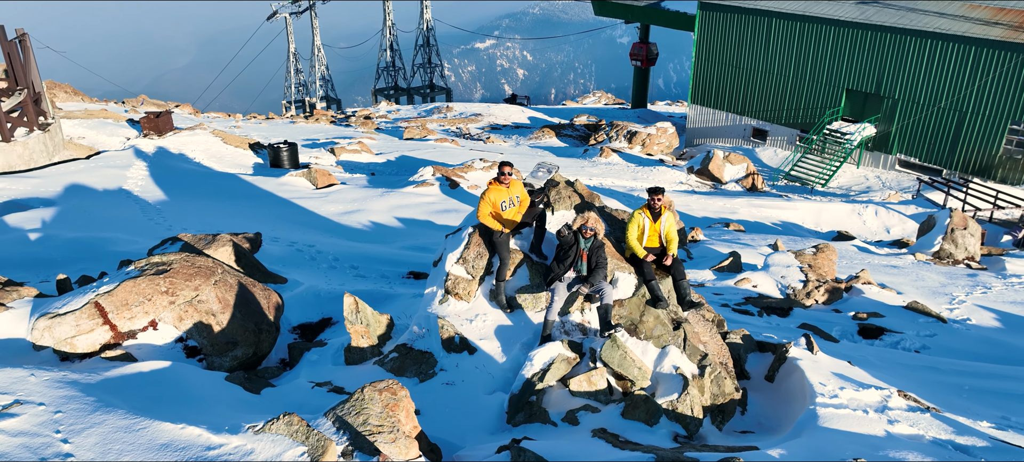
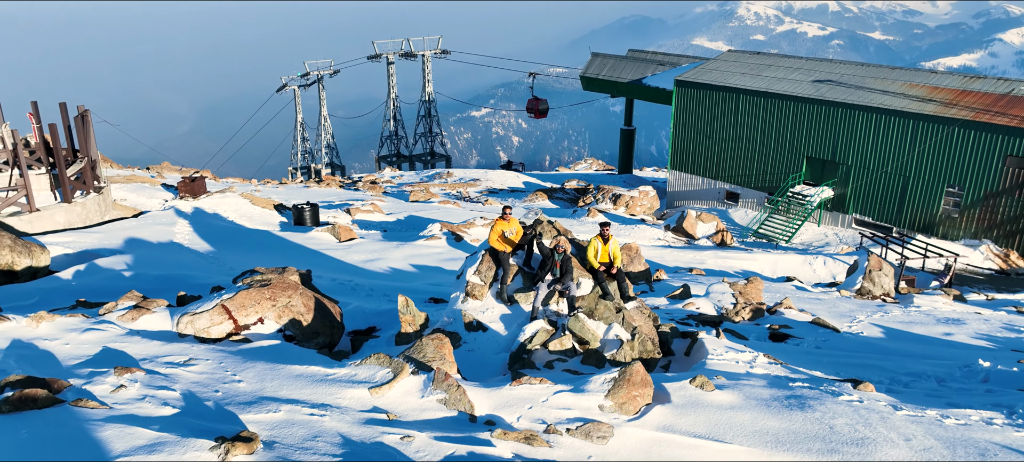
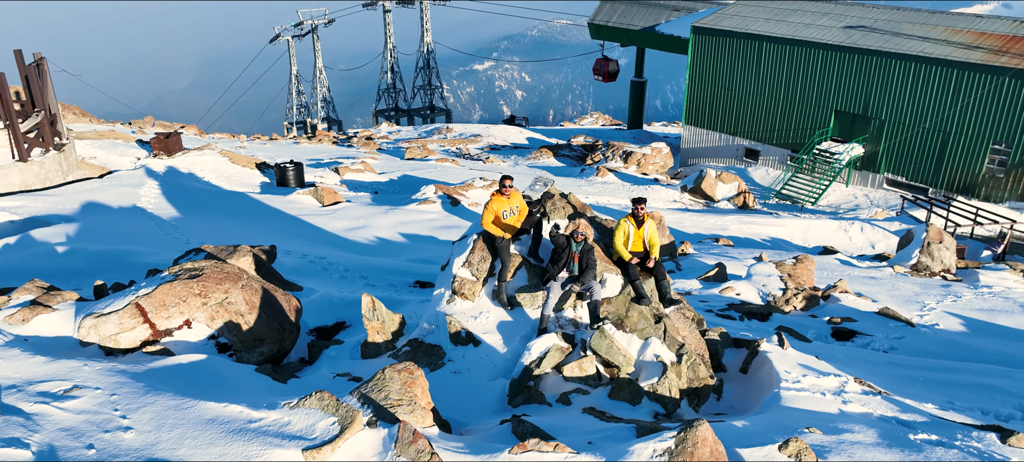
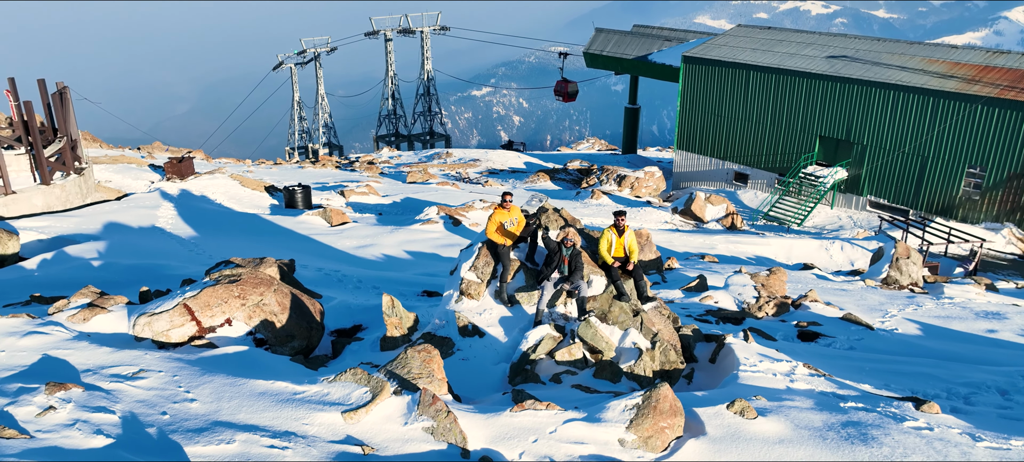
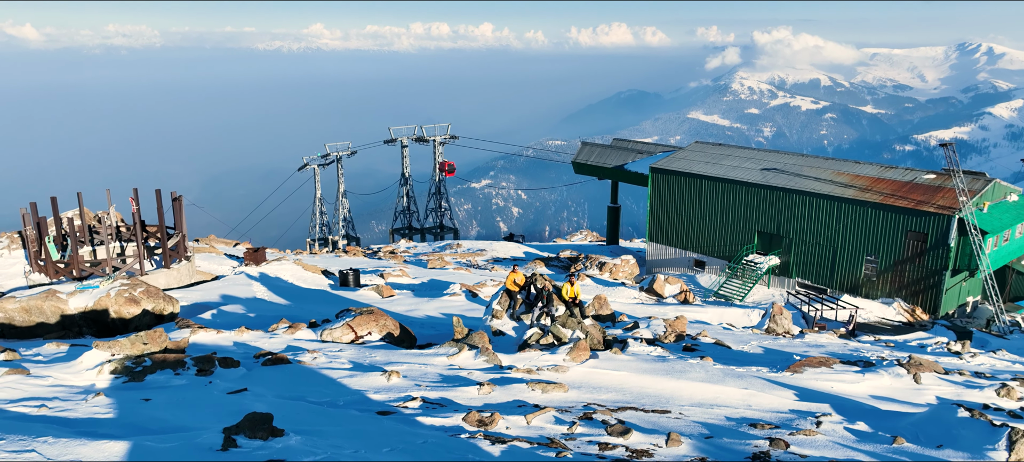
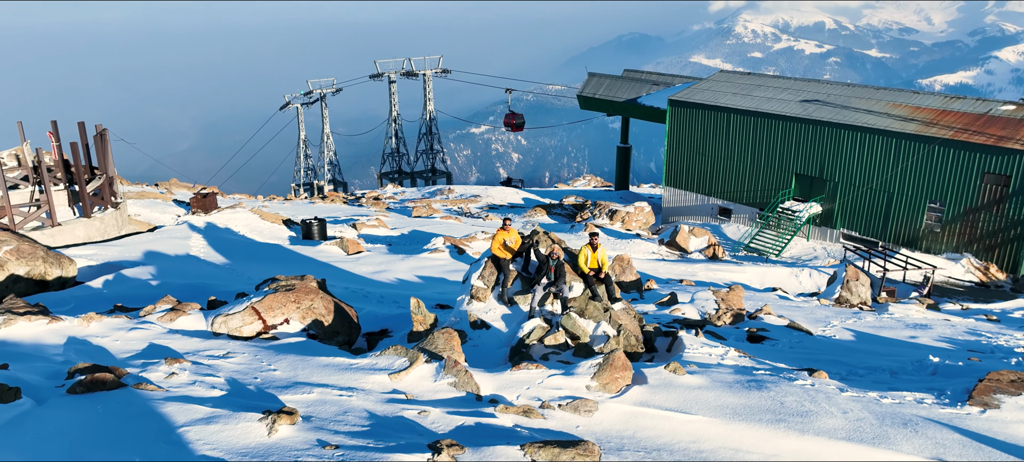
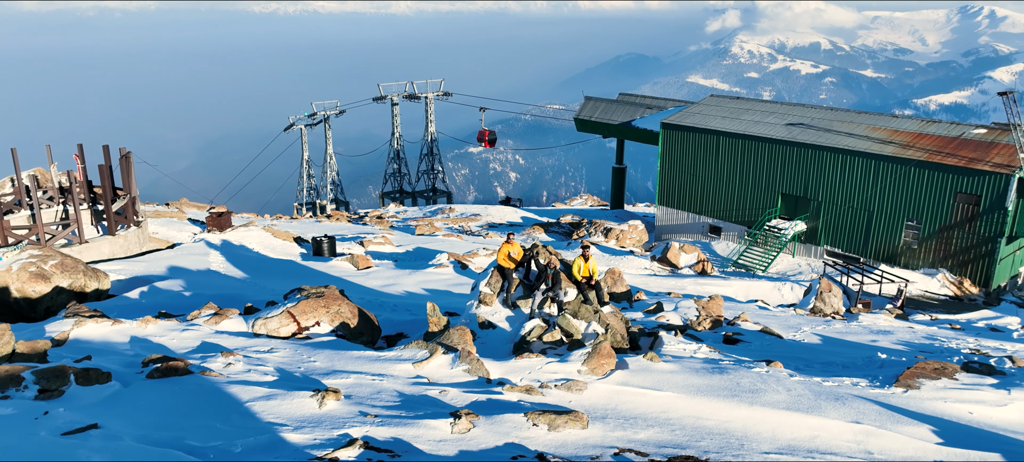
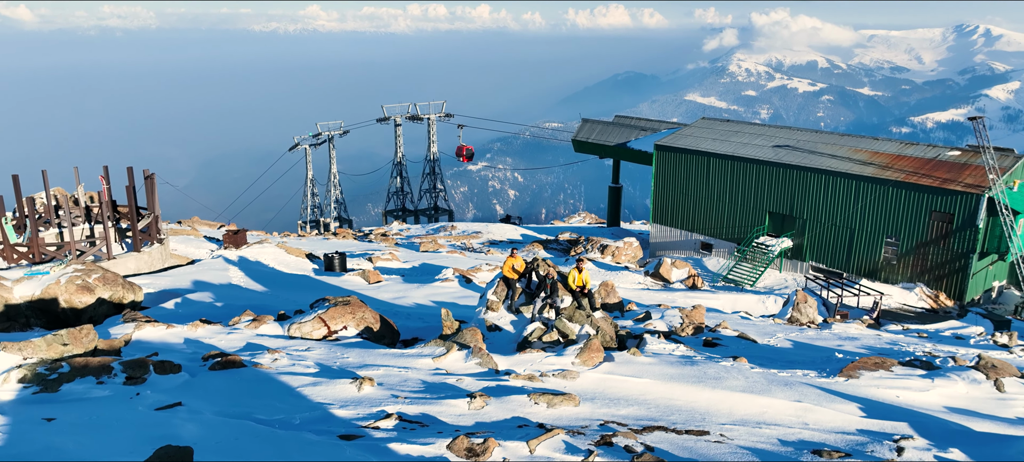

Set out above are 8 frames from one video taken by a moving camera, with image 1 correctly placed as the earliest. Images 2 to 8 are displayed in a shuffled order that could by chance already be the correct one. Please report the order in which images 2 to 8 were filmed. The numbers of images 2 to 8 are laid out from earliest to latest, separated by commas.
3, 4, 2, 6, 7, 8, 5
